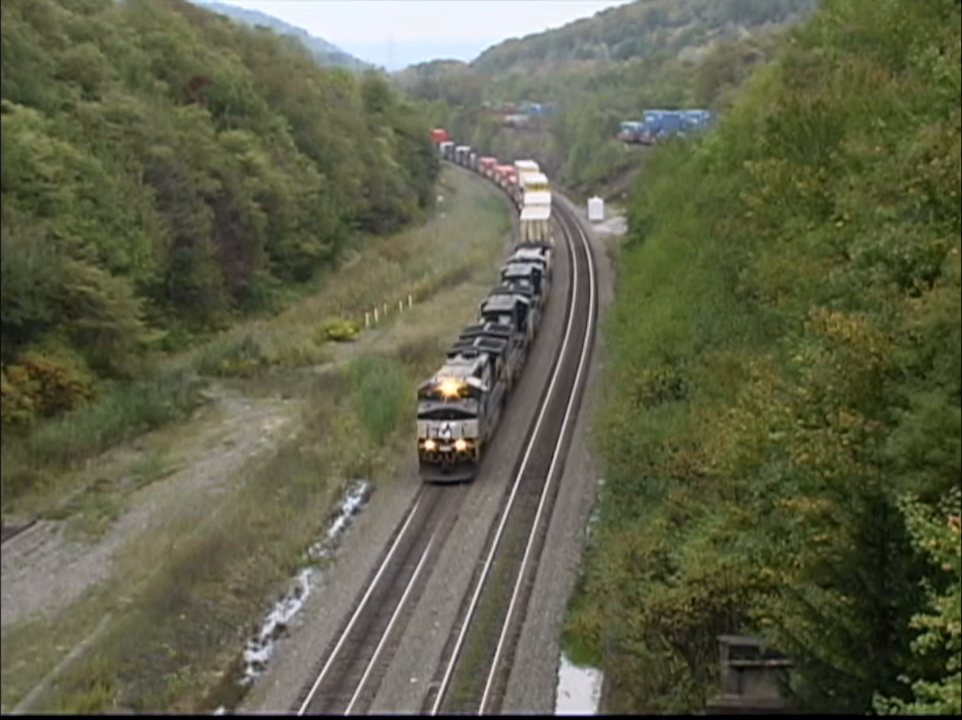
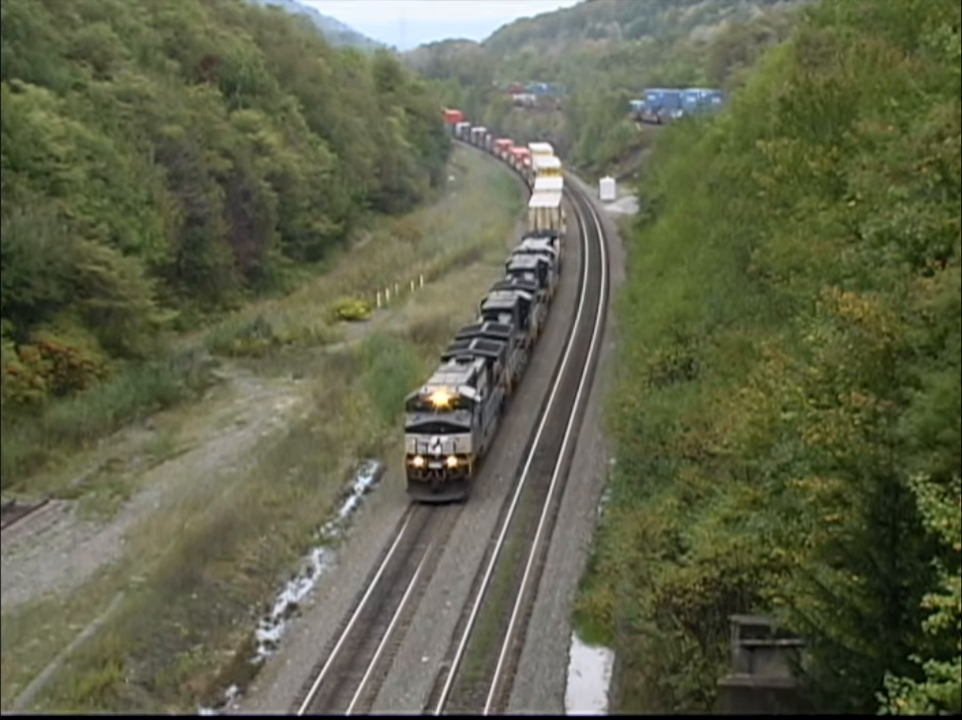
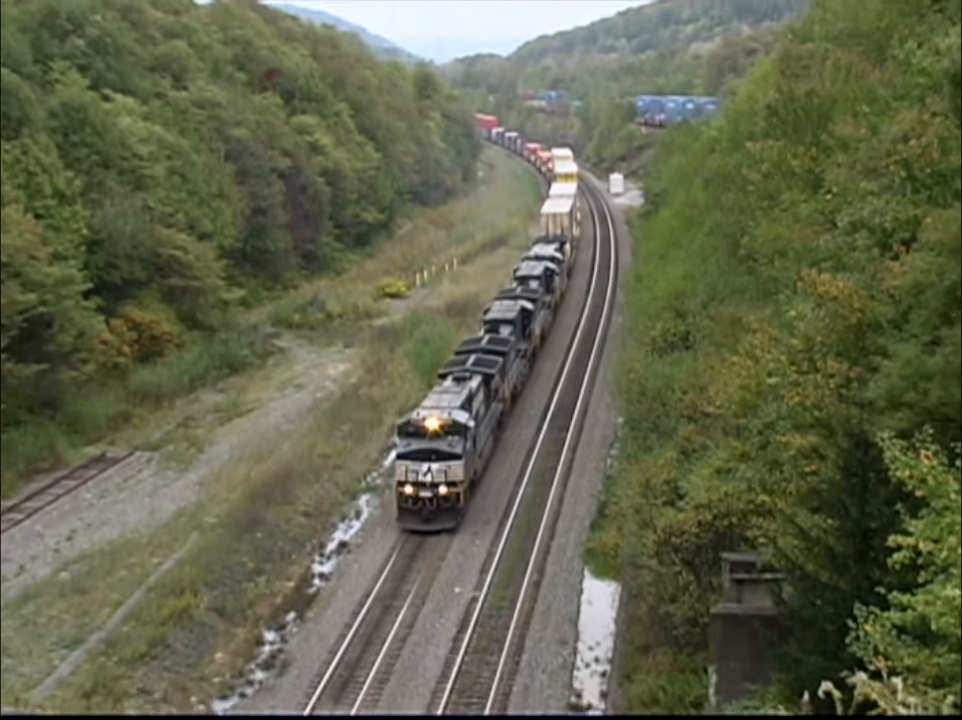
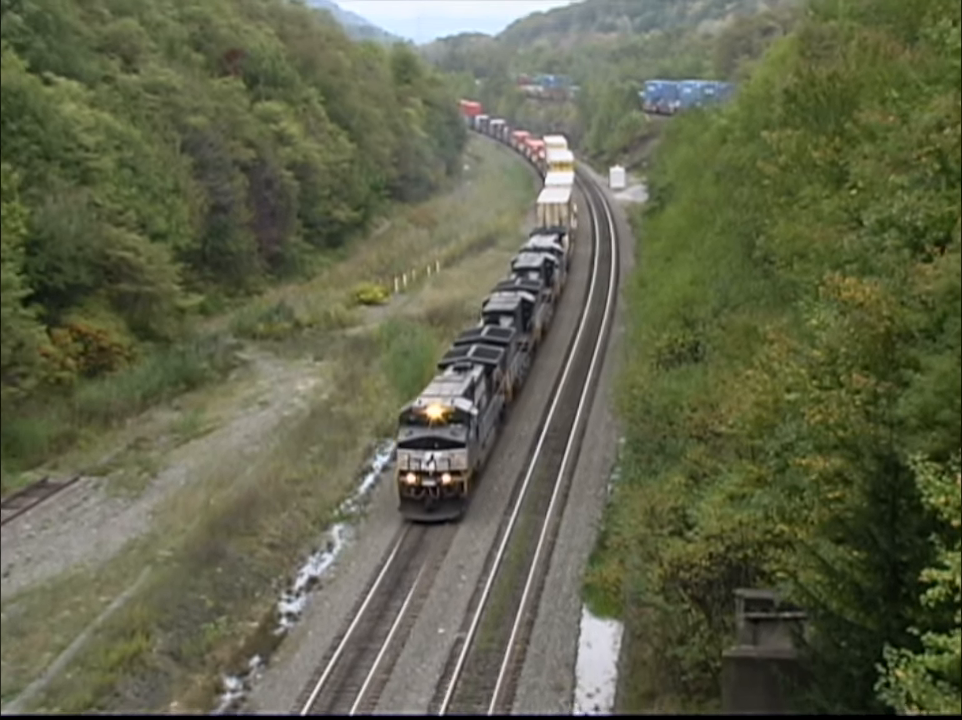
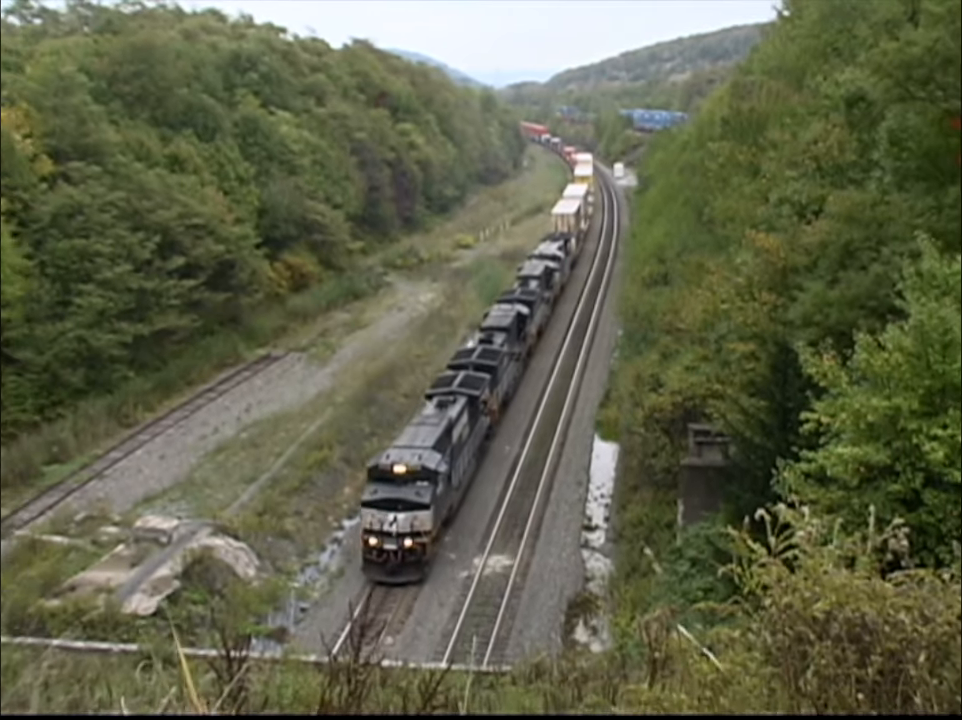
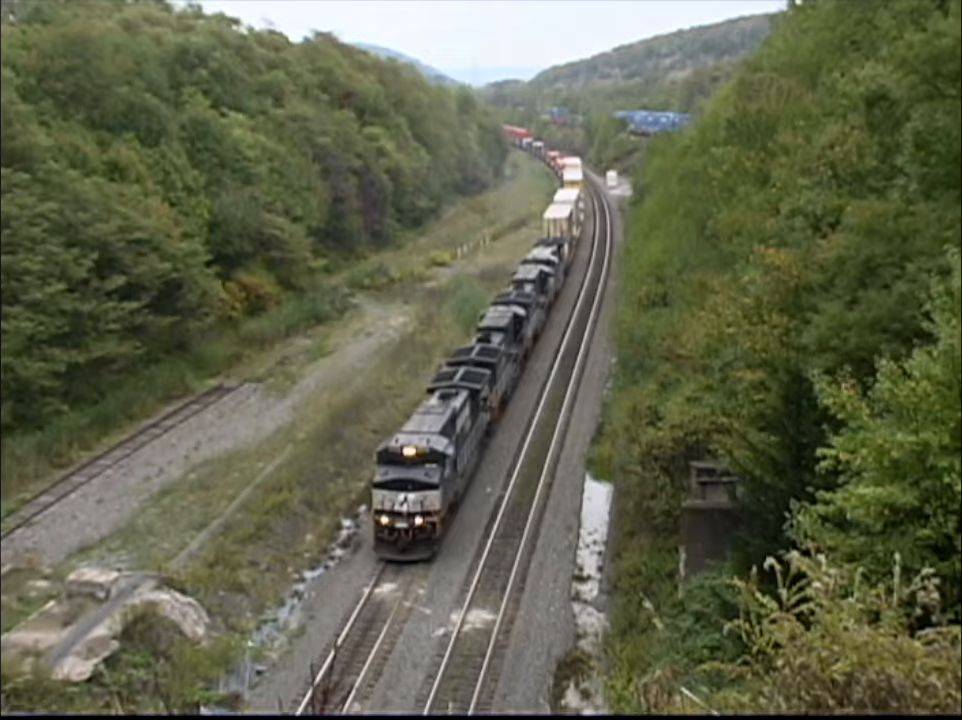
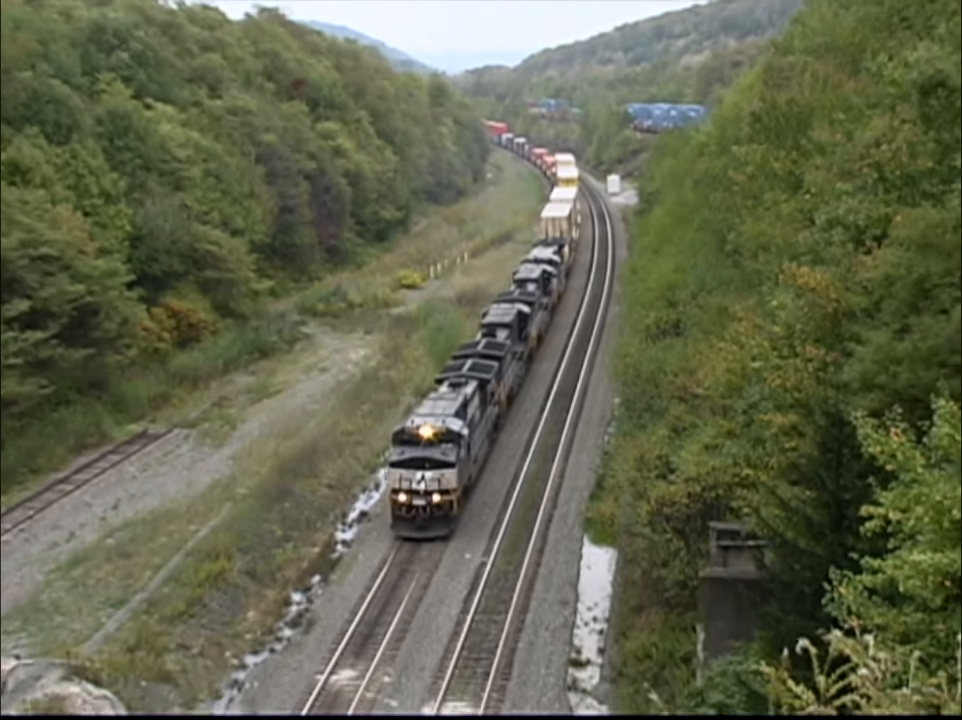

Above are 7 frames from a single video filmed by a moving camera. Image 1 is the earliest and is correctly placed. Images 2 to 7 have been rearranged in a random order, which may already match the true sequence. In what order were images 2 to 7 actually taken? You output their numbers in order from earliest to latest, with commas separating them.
2, 4, 3, 7, 6, 5
